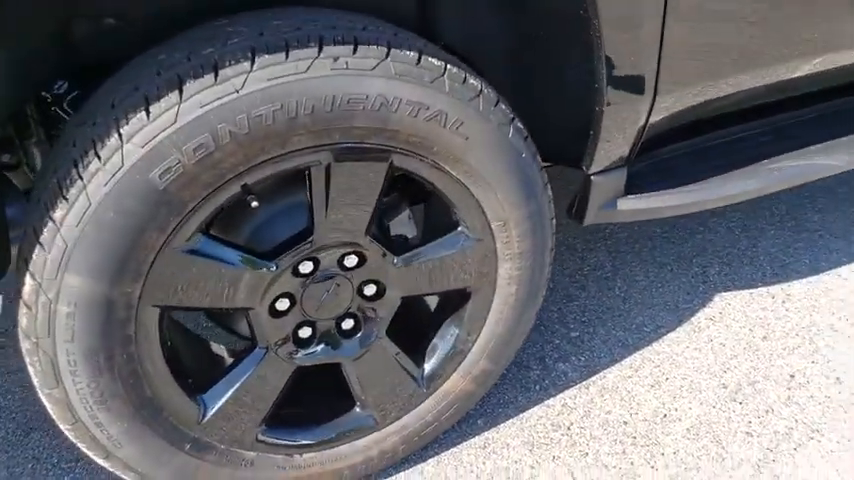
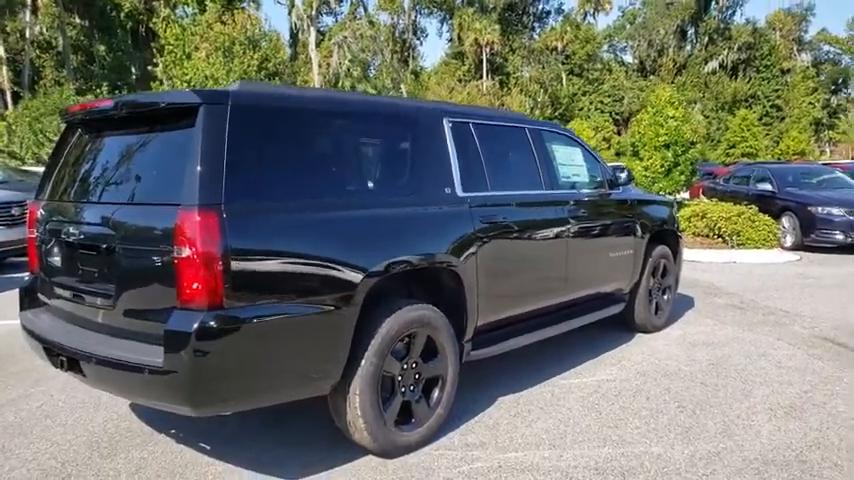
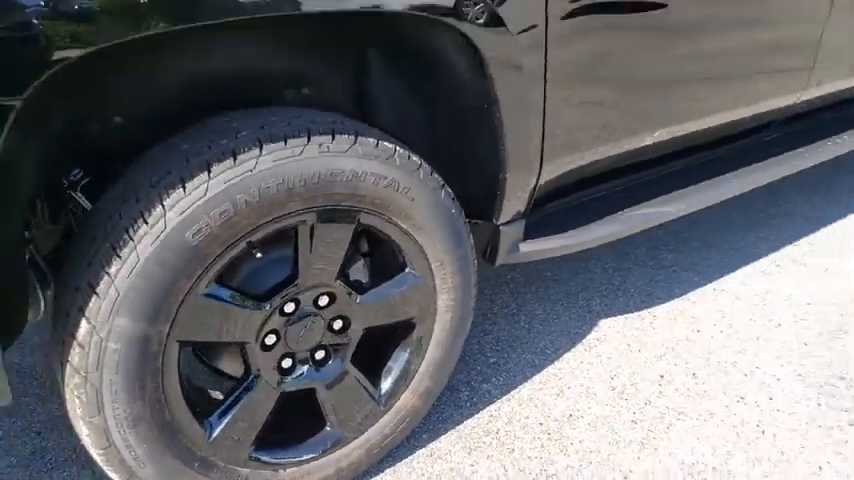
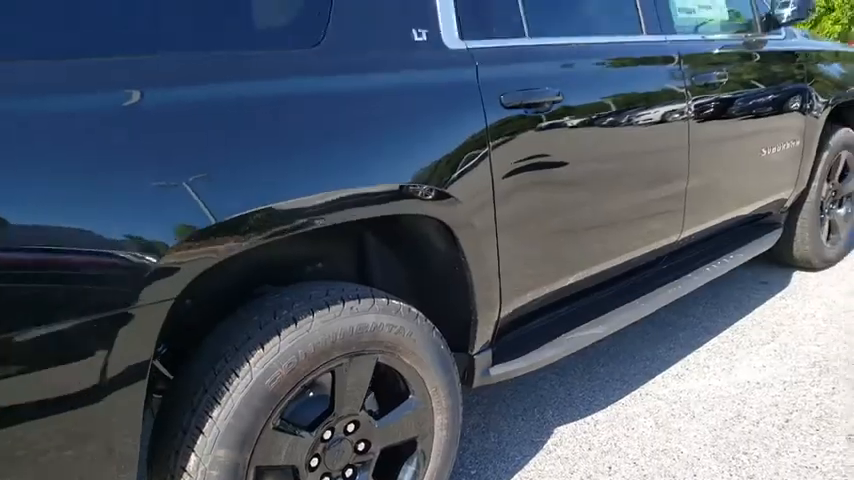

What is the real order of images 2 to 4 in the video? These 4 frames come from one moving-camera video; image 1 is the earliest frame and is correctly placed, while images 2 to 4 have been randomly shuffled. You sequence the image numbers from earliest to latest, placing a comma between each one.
3, 4, 2
